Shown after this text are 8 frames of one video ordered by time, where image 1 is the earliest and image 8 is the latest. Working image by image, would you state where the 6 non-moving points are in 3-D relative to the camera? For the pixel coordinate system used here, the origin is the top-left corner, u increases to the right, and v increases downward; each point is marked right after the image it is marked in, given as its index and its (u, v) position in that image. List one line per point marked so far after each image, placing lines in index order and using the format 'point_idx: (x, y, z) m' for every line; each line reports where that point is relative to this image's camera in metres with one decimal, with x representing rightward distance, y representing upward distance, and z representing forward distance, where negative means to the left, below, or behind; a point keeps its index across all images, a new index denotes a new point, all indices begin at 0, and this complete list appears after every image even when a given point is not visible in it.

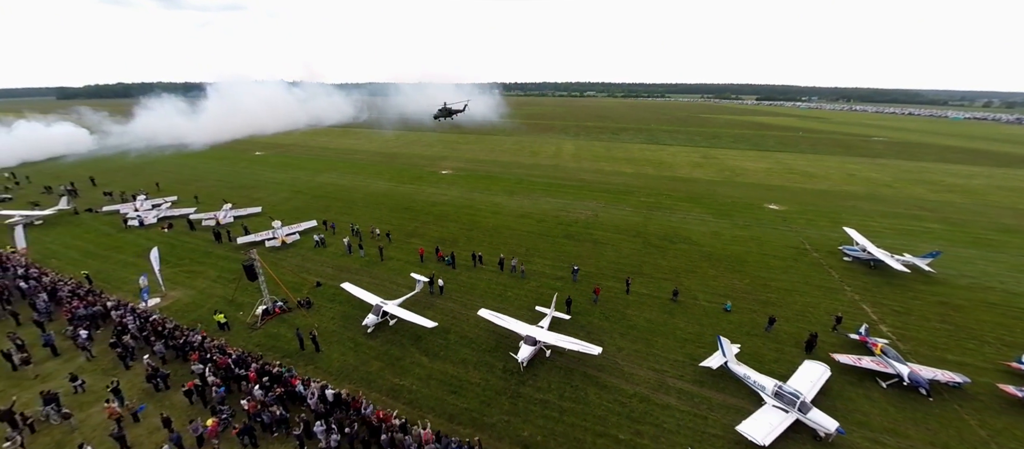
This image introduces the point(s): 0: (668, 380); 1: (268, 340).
0: (+6.9, -6.9, +15.5) m
1: (-12.1, -5.7, +17.2) m
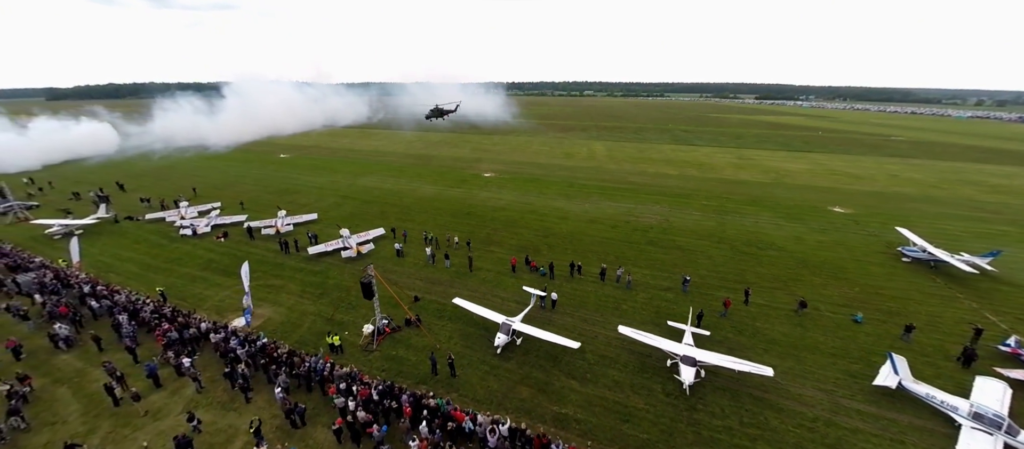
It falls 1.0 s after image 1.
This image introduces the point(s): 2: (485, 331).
0: (+13.6, -7.3, +14.5) m
1: (-5.4, -6.2, +15.7) m
2: (-1.3, -5.4, +17.8) m
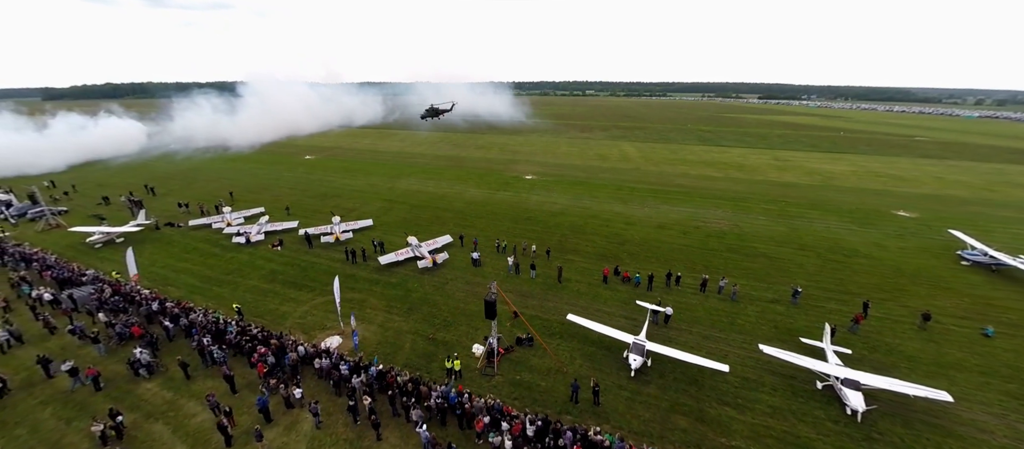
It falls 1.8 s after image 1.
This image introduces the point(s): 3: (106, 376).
0: (+19.4, -7.7, +13.4) m
1: (+0.4, -6.8, +14.3) m
2: (+4.4, -5.9, +16.5) m
3: (-17.6, -6.6, +15.2) m
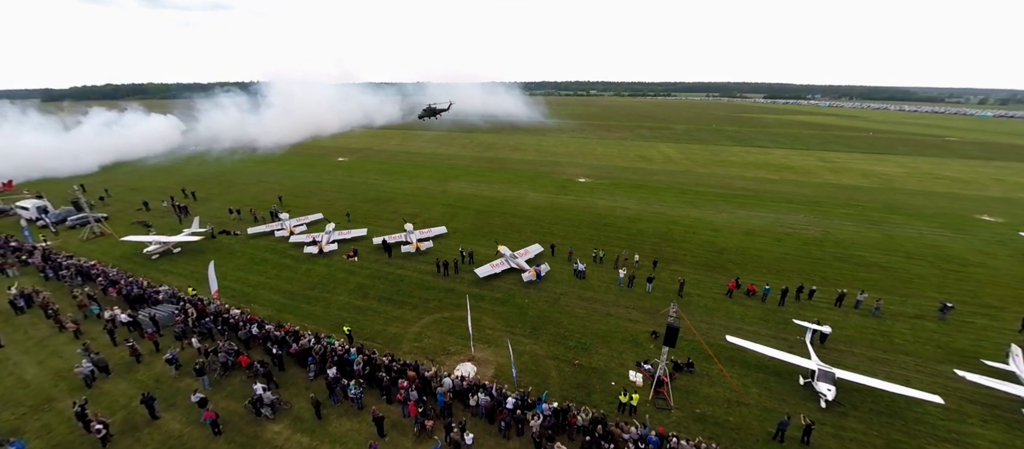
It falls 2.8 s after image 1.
0: (+26.2, -8.2, +12.0) m
1: (+7.1, -7.3, +12.5) m
2: (+11.2, -6.4, +14.8) m
3: (-10.9, -7.2, +13.2) m
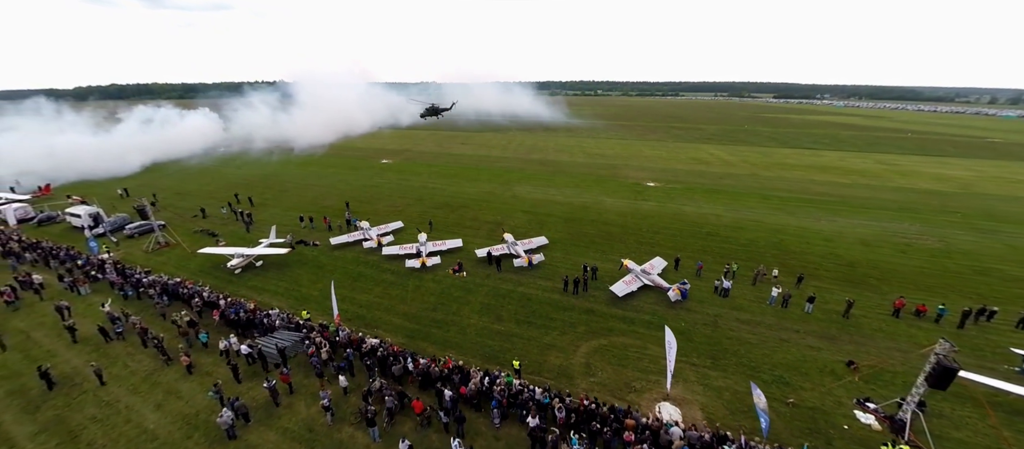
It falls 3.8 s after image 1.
0: (+34.0, -8.9, +10.4) m
1: (+14.9, -8.0, +10.7) m
2: (+18.9, -7.2, +13.0) m
3: (-3.1, -7.9, +11.0) m
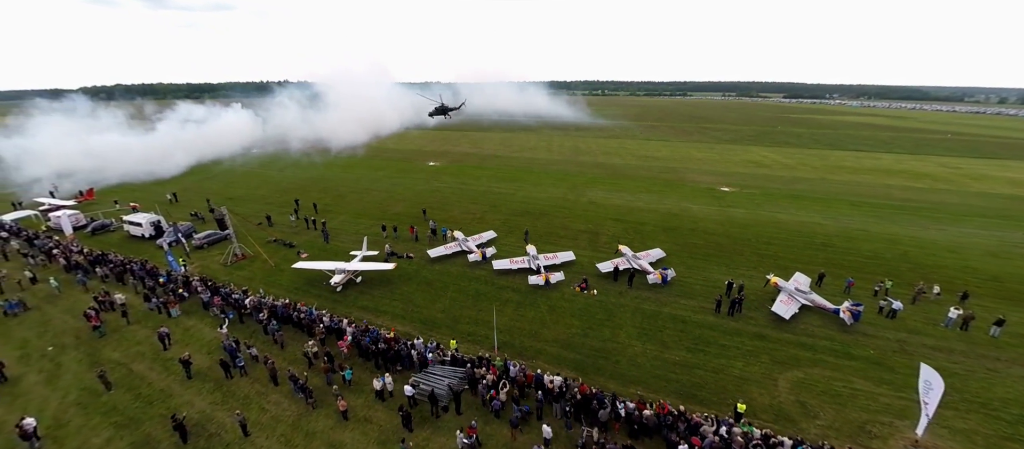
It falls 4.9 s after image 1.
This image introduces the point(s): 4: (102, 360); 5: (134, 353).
0: (+41.6, -9.6, +9.1) m
1: (+22.6, -8.7, +9.0) m
2: (+26.5, -7.9, +11.4) m
3: (+4.5, -8.6, +9.0) m
4: (-18.1, -5.9, +15.4) m
5: (-17.0, -5.8, +15.8) m
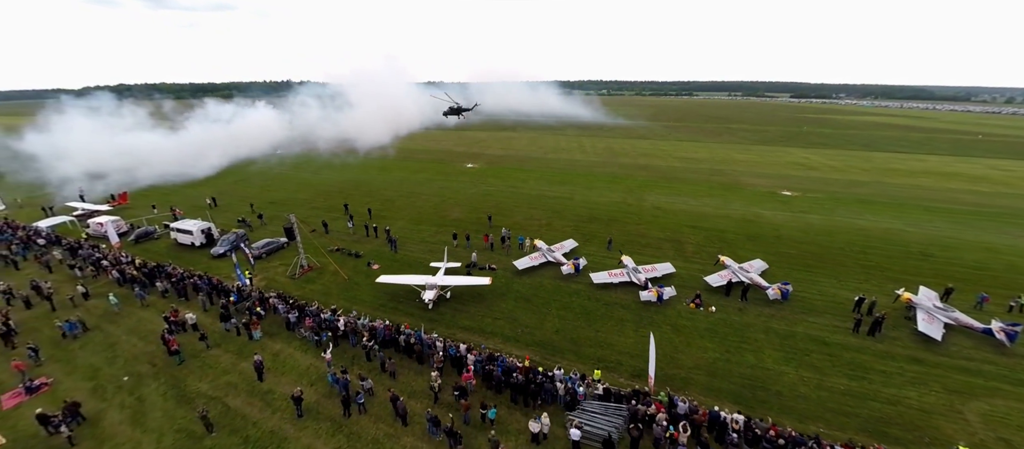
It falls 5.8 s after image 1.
0: (+47.4, -10.2, +8.0) m
1: (+28.3, -9.3, +7.7) m
2: (+32.2, -8.4, +10.1) m
3: (+10.2, -9.2, +7.5) m
4: (-12.4, -6.5, +13.5) m
5: (-11.4, -6.3, +13.9) m
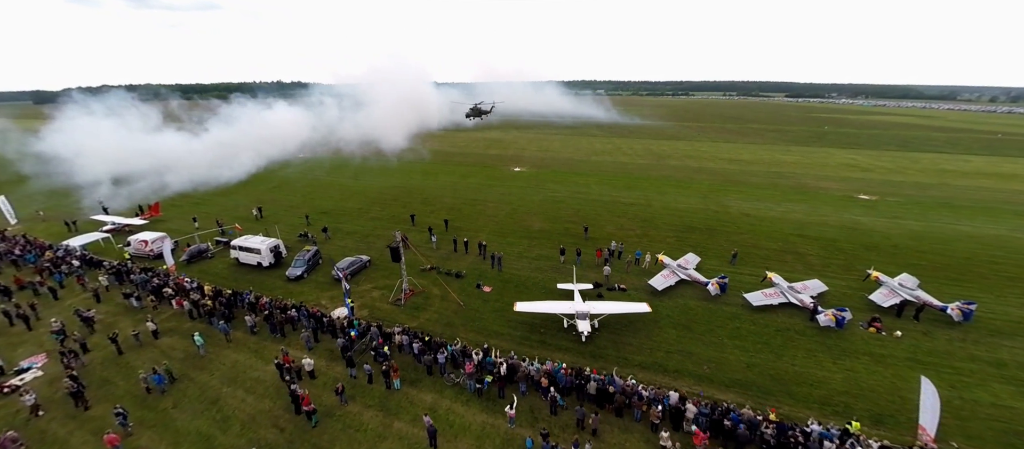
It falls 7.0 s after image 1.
0: (+55.1, -10.4, +7.8) m
1: (+36.0, -9.7, +6.6) m
2: (+39.8, -8.8, +9.2) m
3: (+18.0, -9.8, +5.6) m
4: (-4.9, -7.4, +10.6) m
5: (-3.9, -7.2, +11.0) m
